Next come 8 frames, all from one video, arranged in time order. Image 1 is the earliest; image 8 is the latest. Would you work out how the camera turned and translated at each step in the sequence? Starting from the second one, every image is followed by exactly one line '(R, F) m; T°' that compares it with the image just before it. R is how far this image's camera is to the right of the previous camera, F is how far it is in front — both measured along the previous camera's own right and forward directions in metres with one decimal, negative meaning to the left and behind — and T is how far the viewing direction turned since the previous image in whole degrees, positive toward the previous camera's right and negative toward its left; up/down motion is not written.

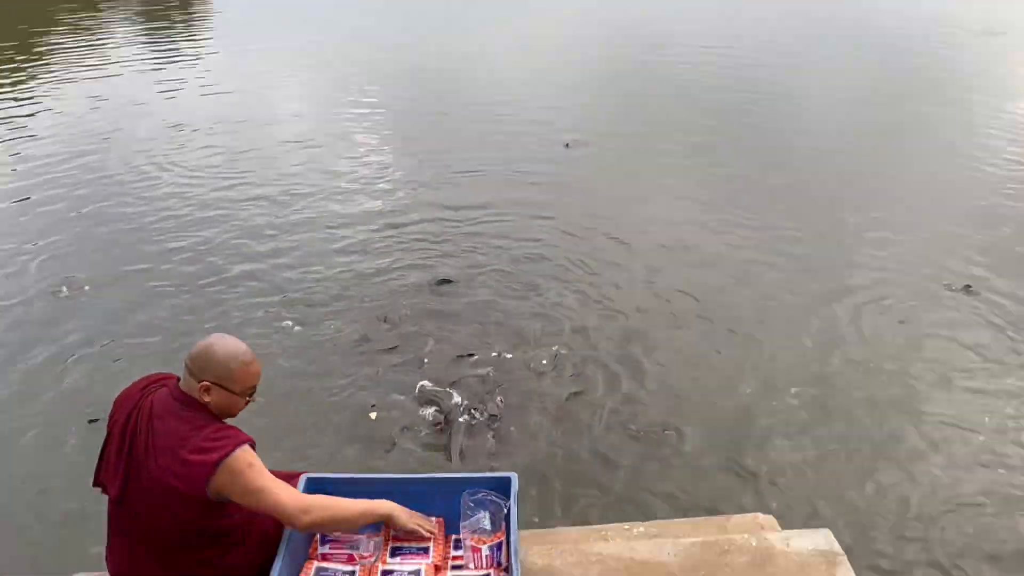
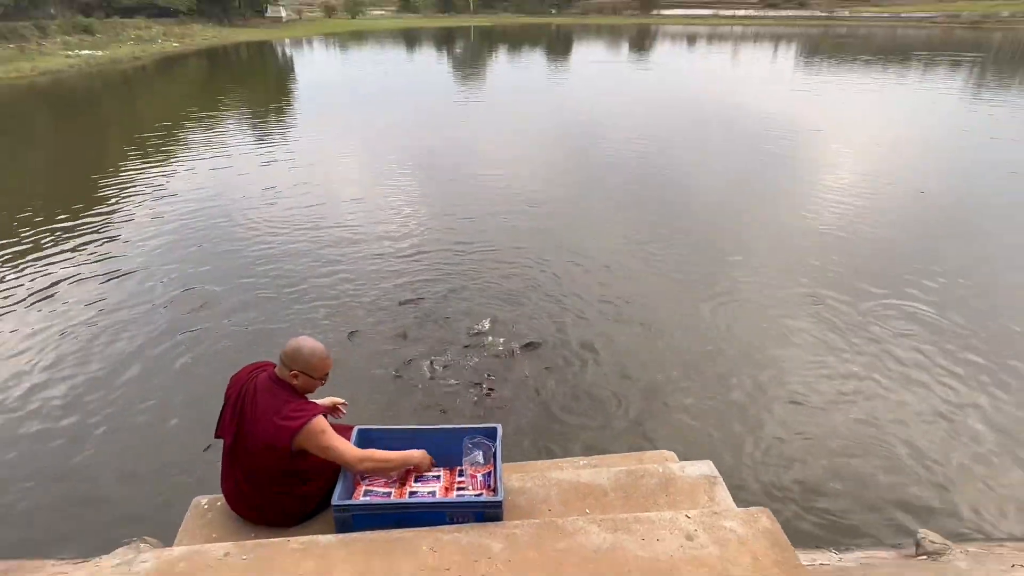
(+1.0, -0.7) m; -11°
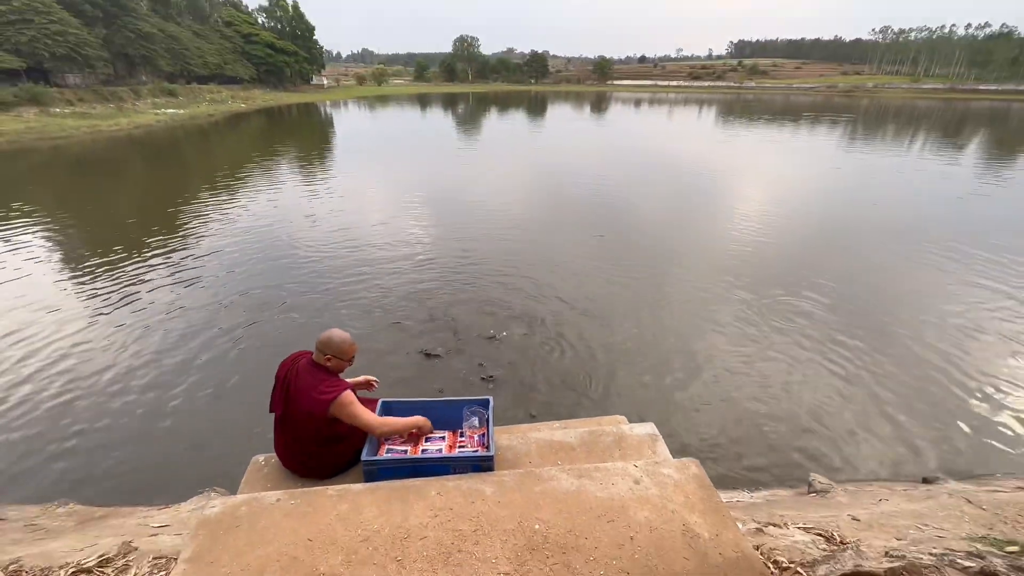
(+0.4, -1.1) m; -4°
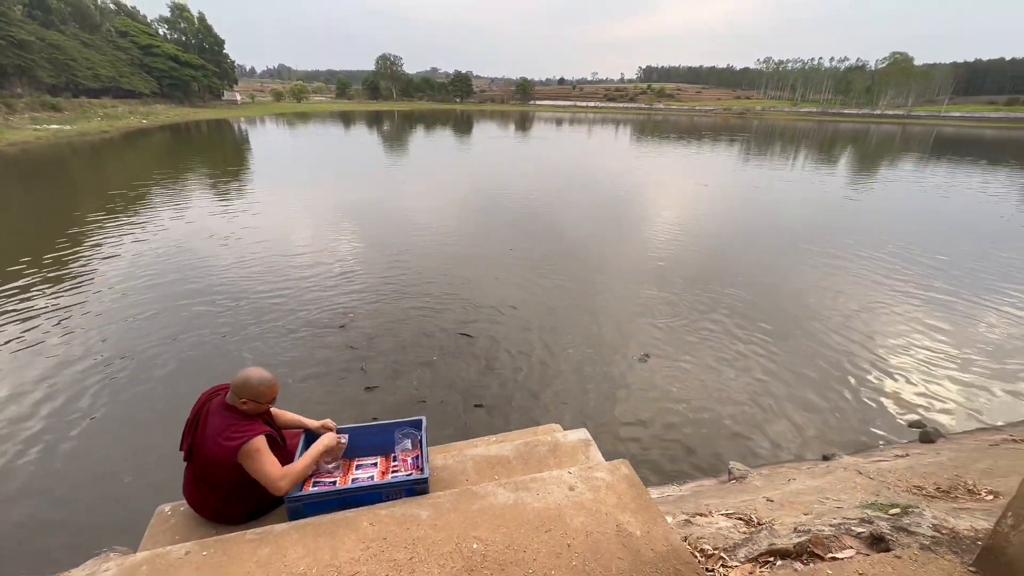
(+0.1, 0.0) m; +8°
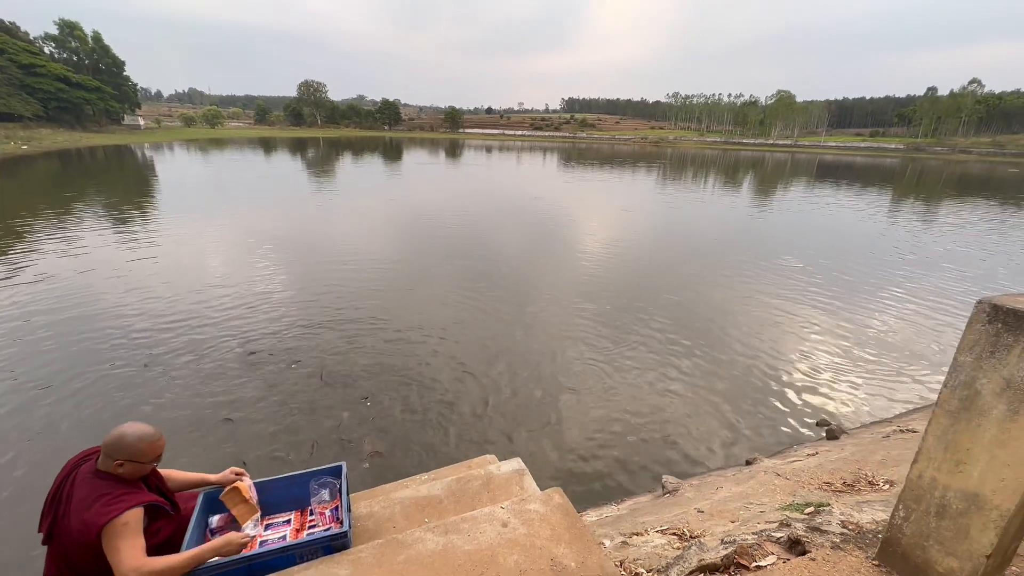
(+0.1, +0.1) m; +8°
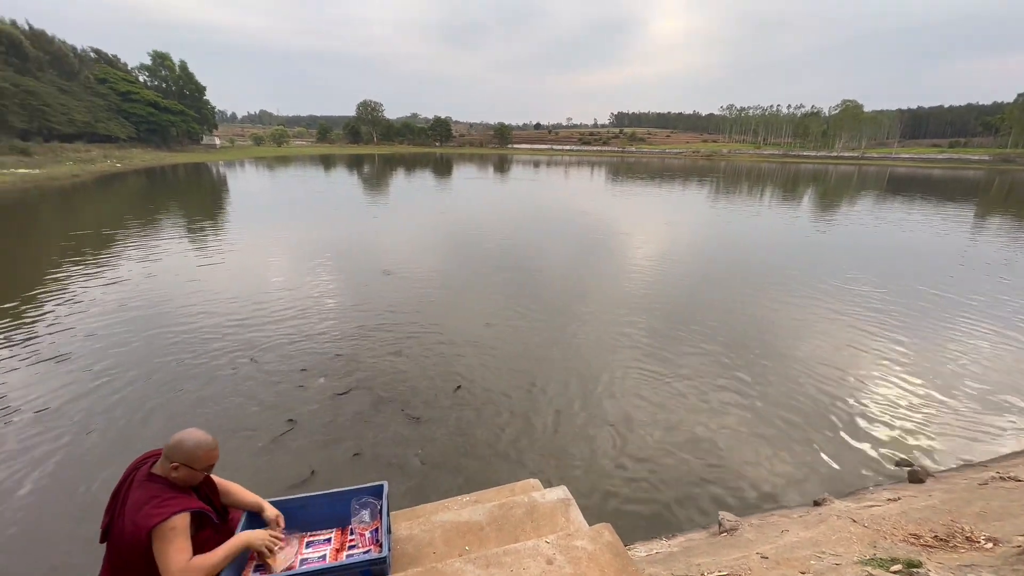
(-0.1, +0.2) m; -6°
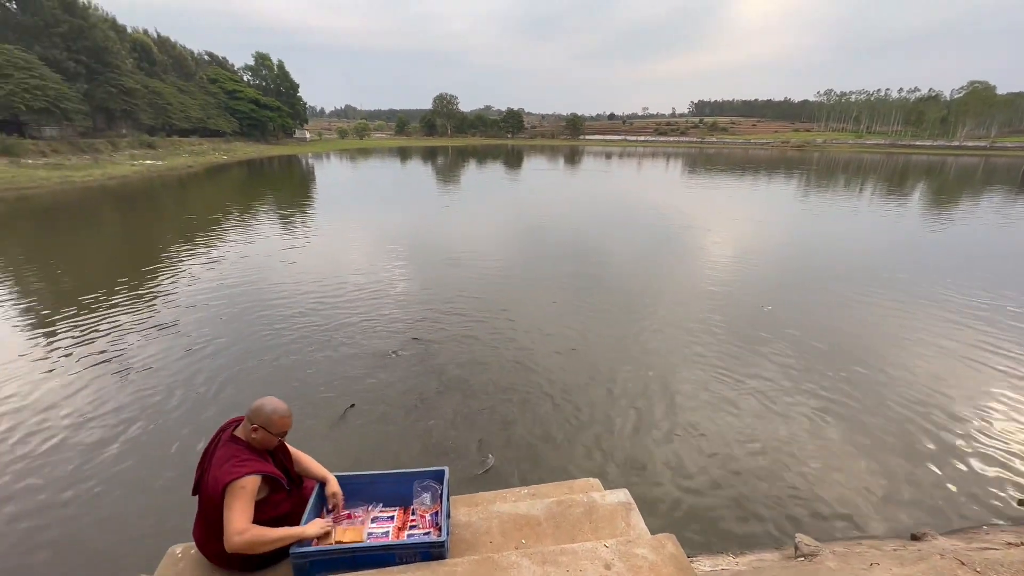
(0.0, +0.1) m; -8°
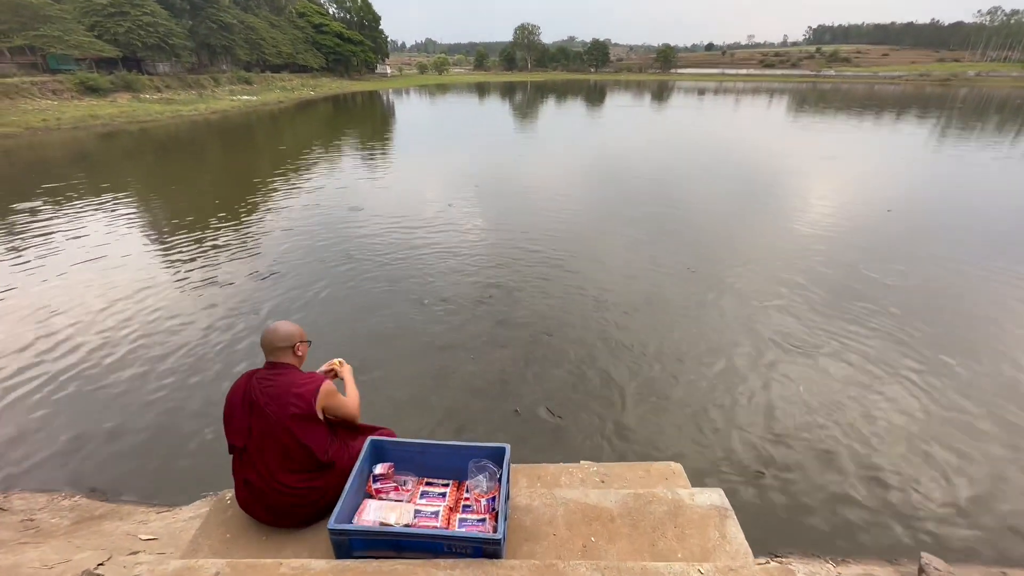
(-0.1, +0.9) m; -9°
